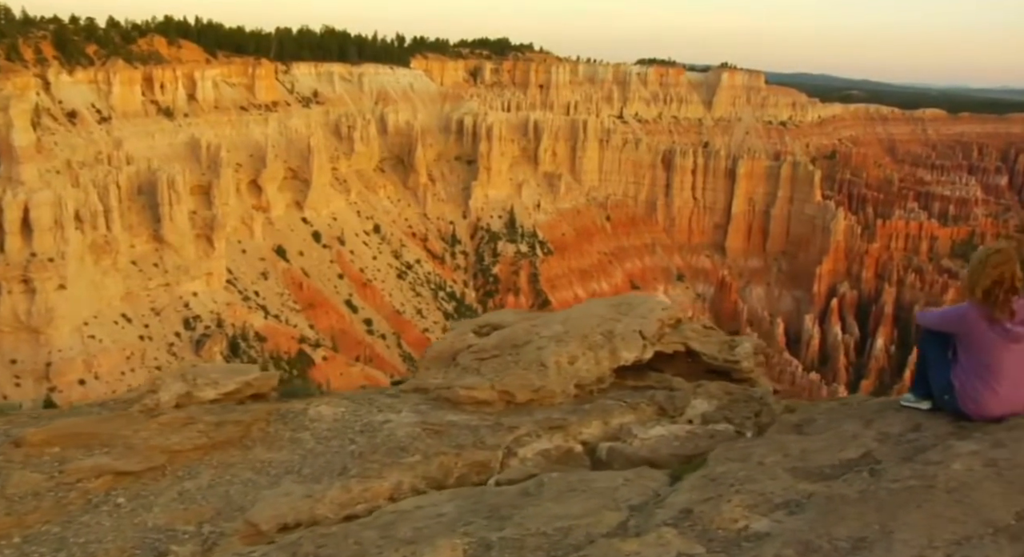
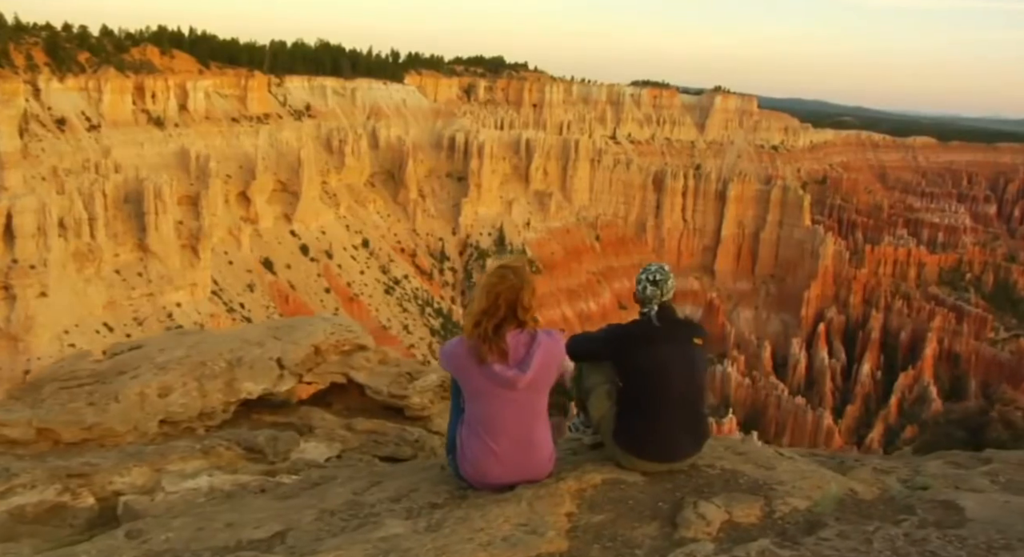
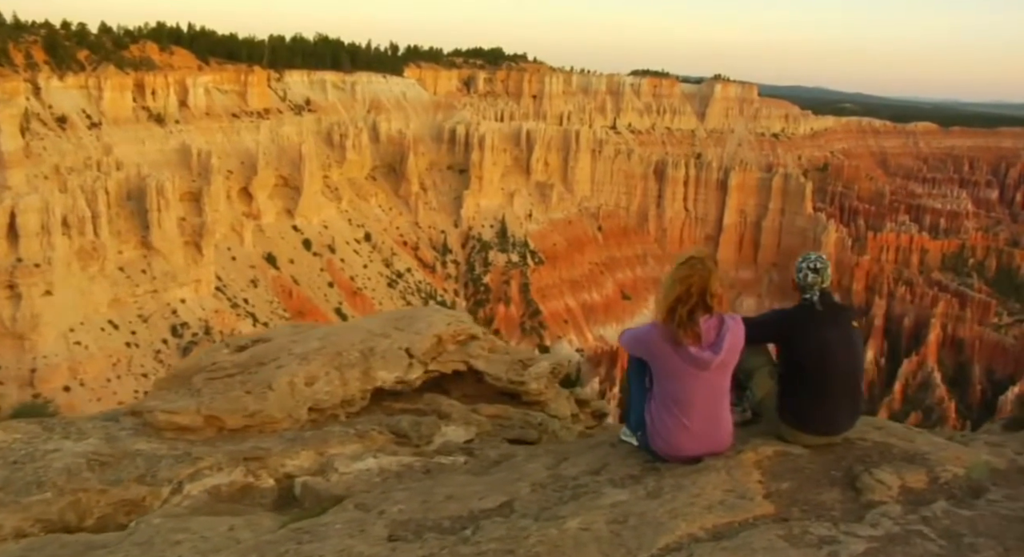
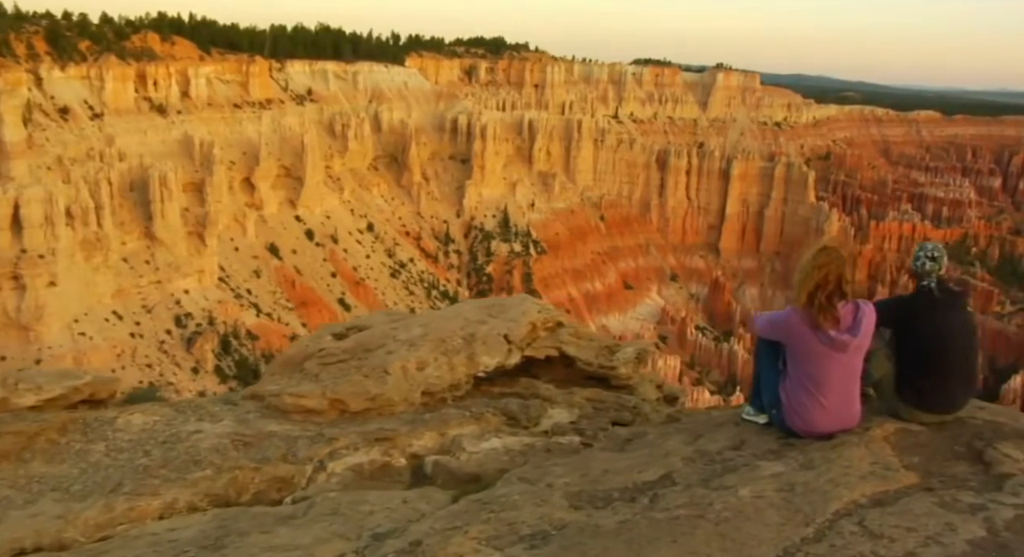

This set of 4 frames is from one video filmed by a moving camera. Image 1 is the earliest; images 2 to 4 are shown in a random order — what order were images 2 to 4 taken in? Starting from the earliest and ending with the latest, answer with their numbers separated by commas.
4, 3, 2
